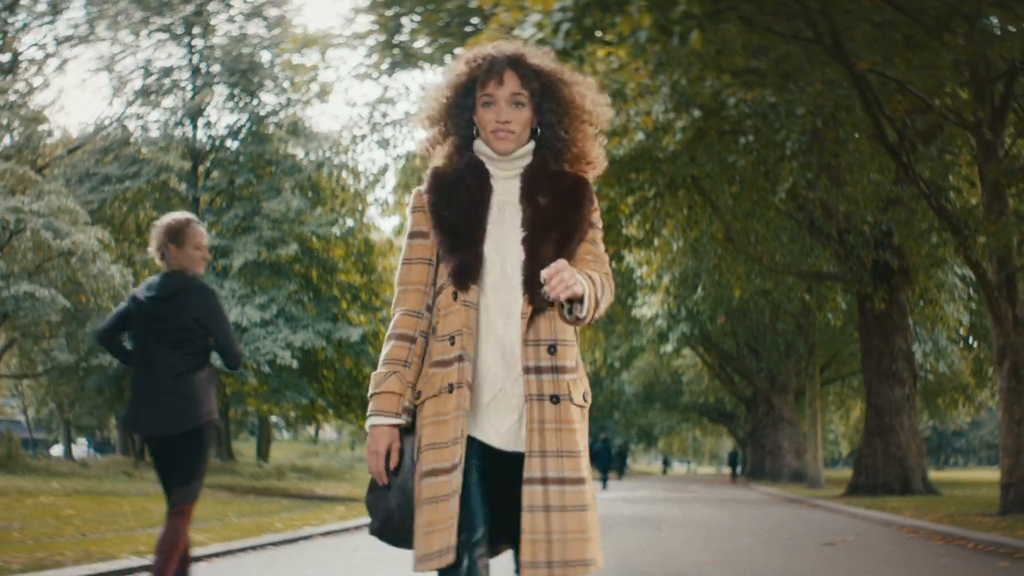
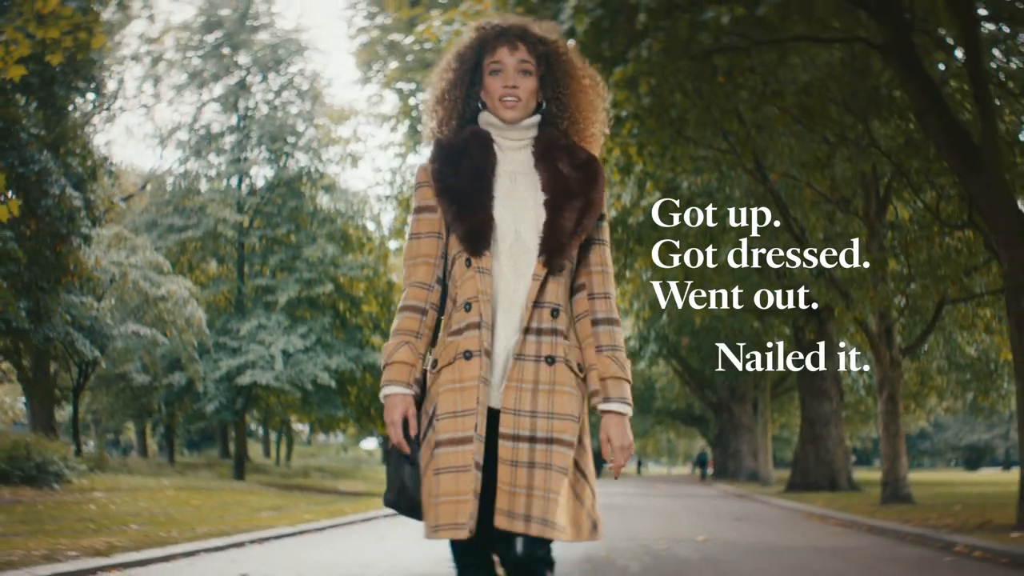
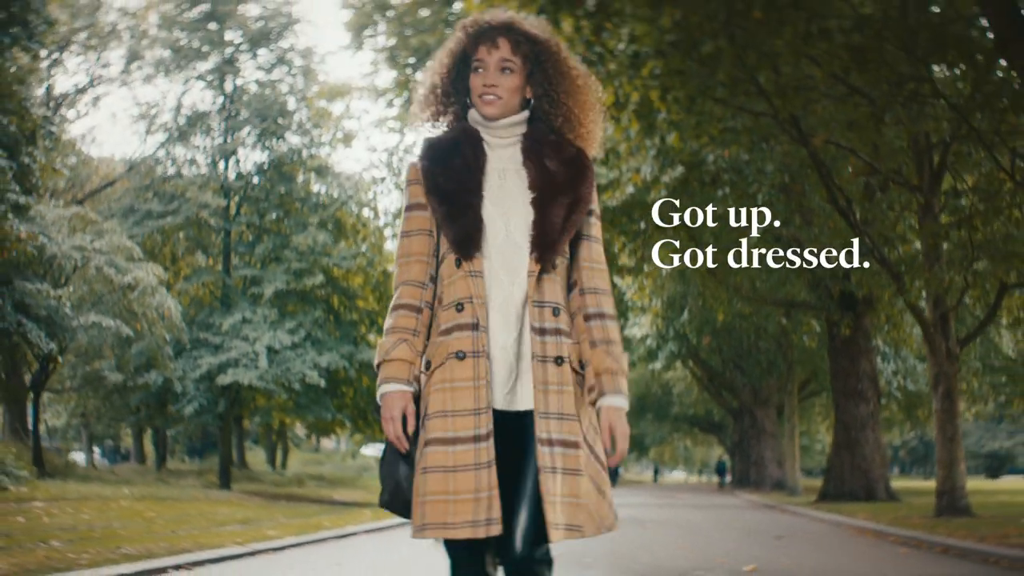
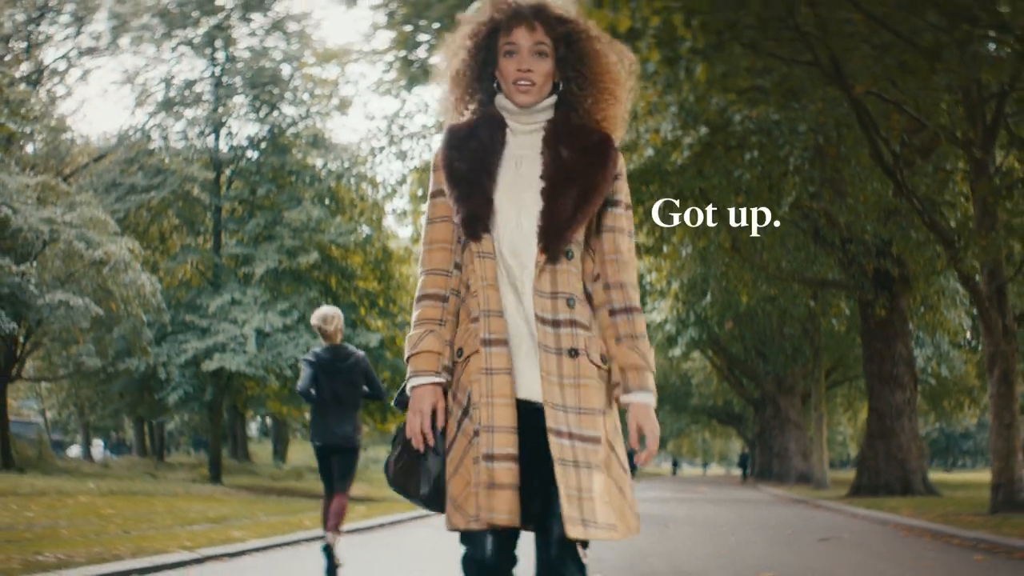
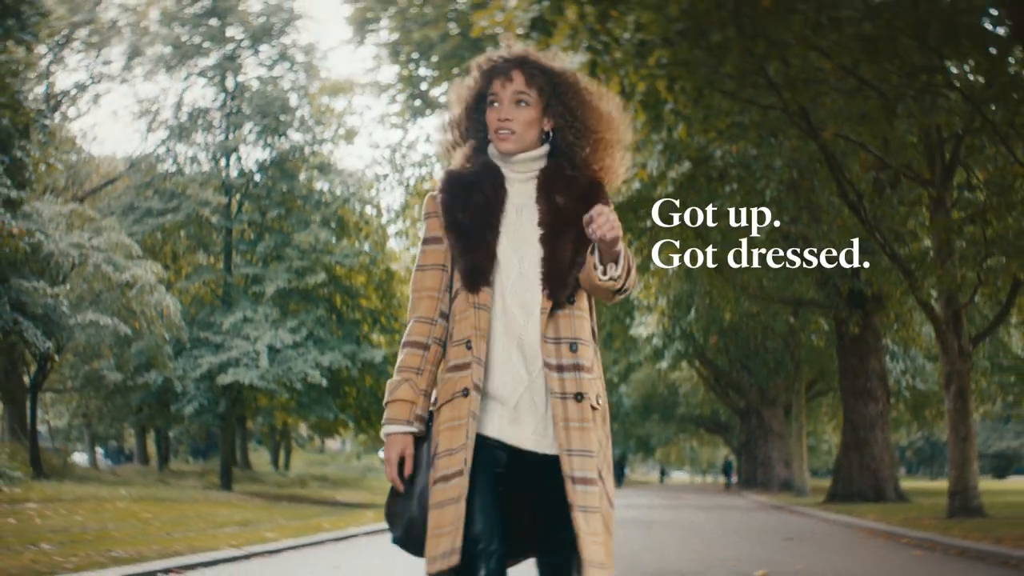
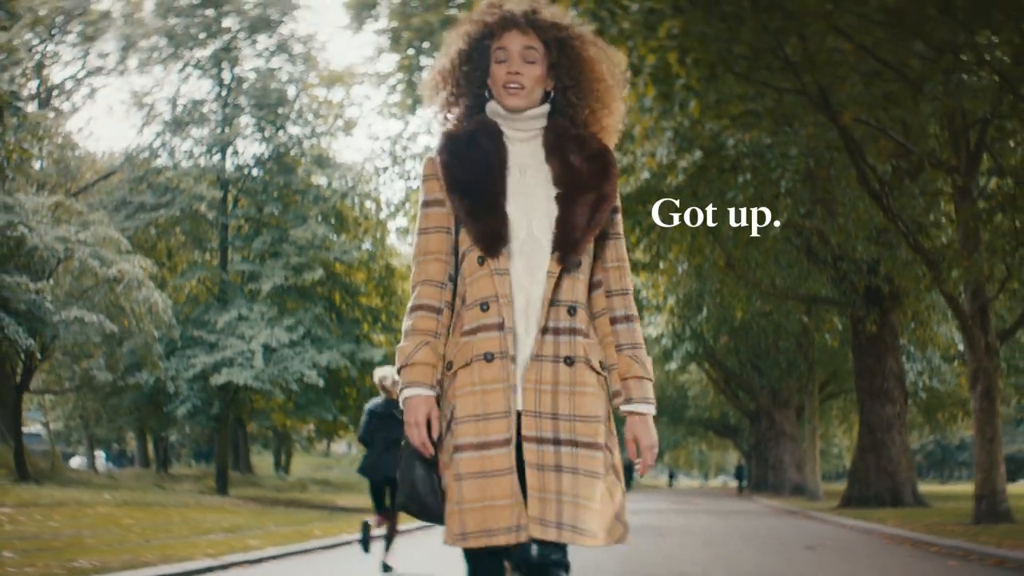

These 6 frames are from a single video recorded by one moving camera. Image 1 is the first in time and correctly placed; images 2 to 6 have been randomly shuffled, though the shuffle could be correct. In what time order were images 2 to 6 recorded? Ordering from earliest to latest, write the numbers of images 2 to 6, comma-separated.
4, 6, 5, 3, 2
